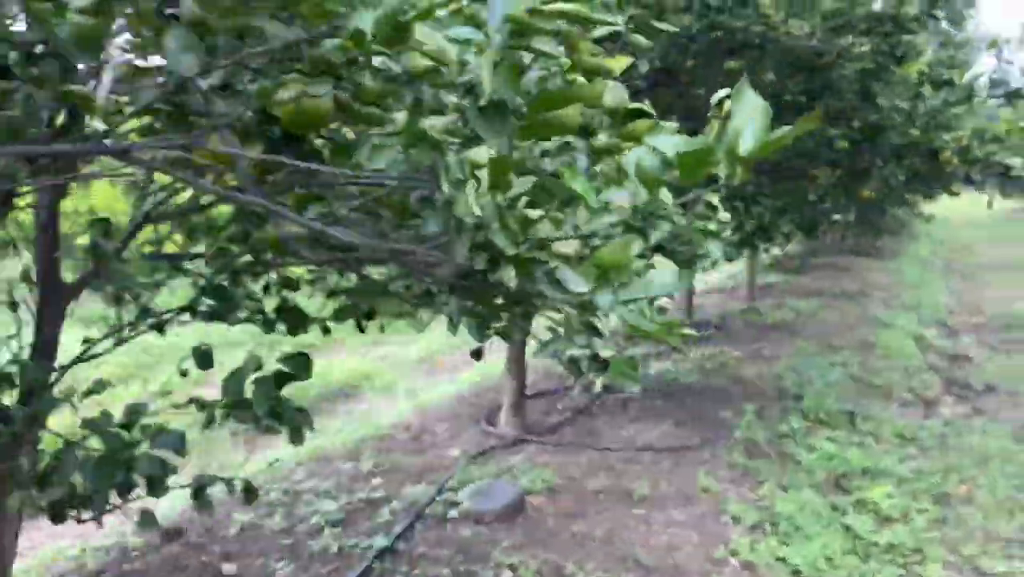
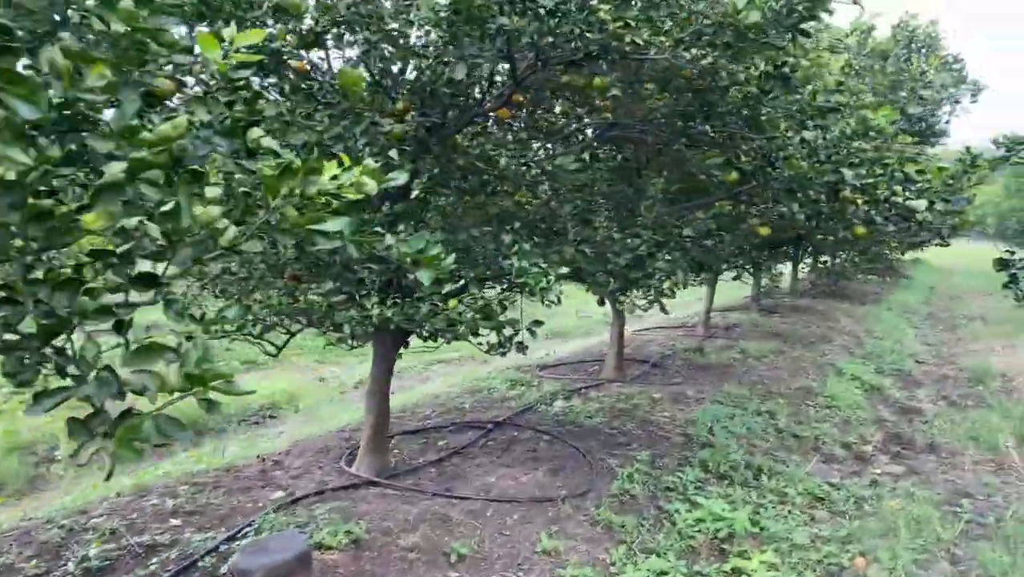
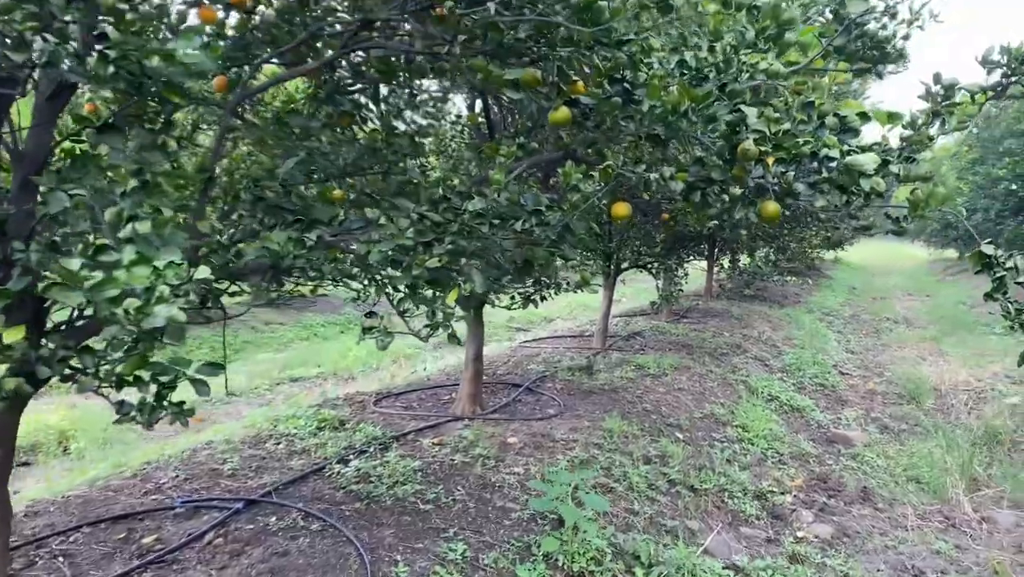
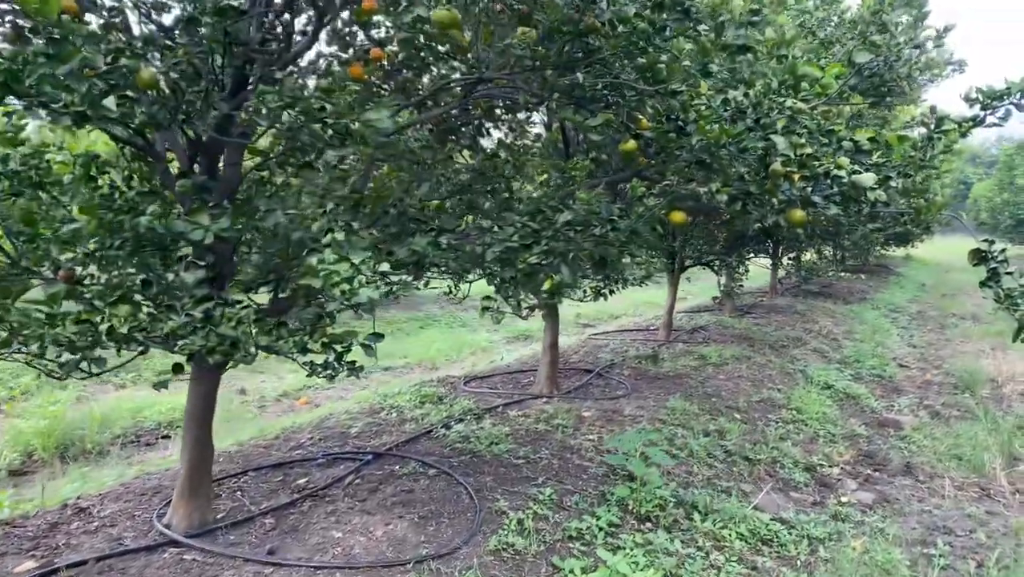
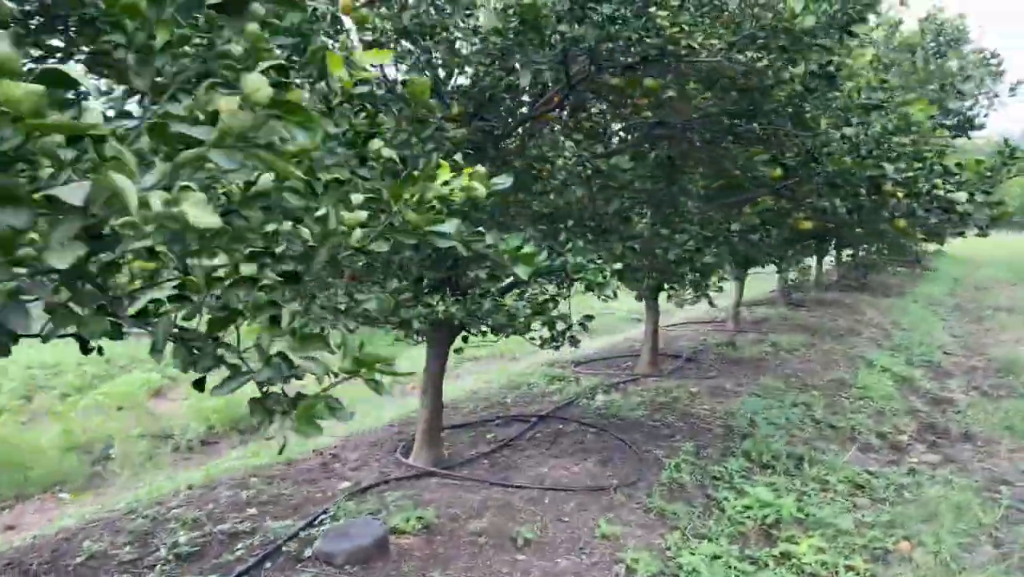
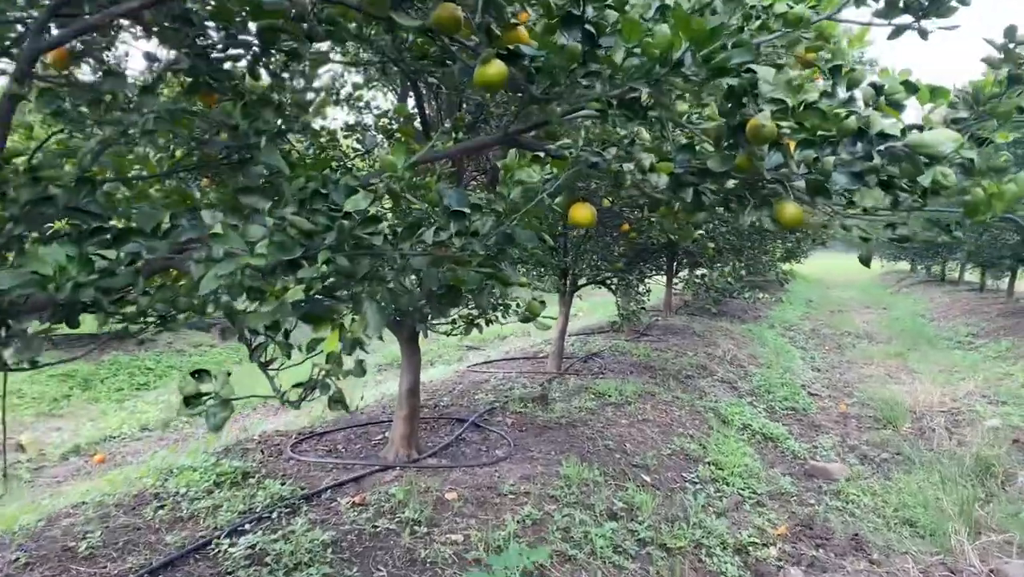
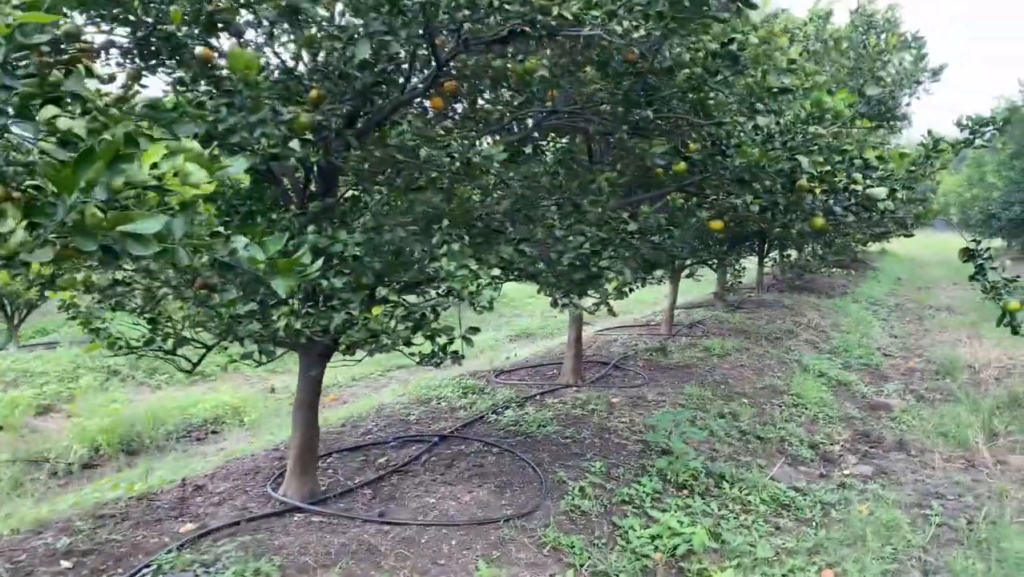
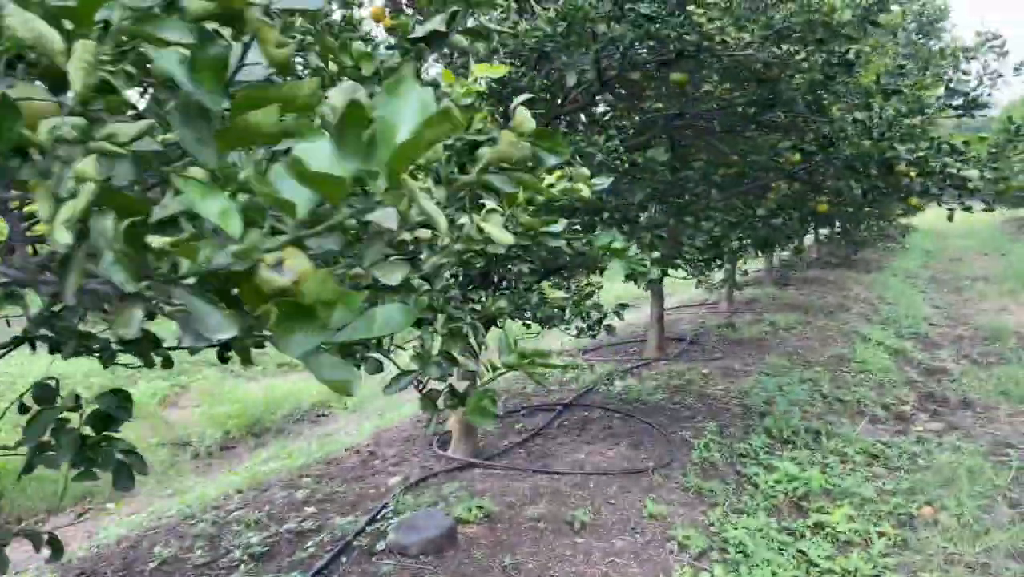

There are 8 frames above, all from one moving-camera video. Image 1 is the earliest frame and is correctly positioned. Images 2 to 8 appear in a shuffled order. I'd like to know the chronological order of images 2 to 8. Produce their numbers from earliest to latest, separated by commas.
8, 5, 2, 7, 4, 3, 6
